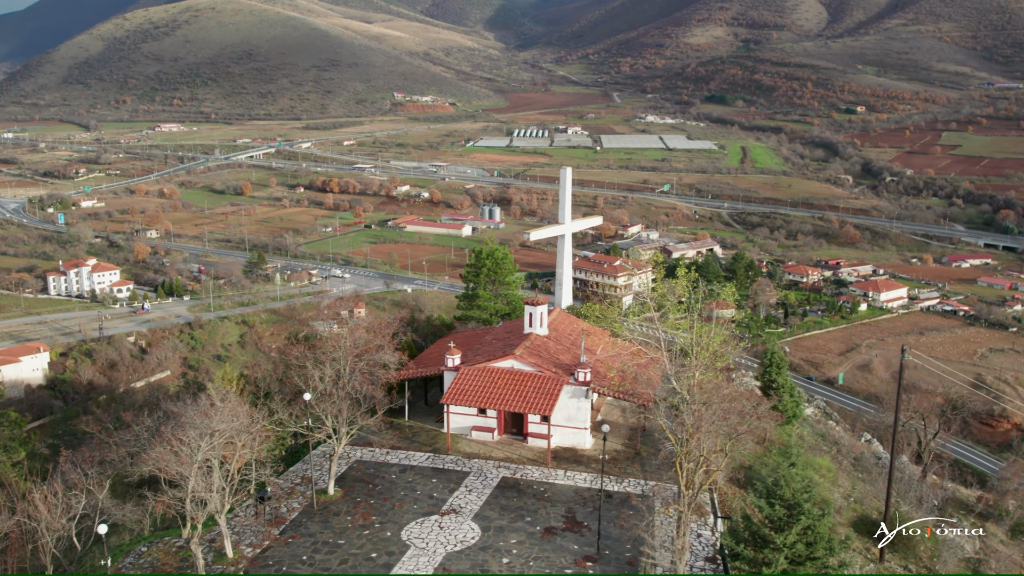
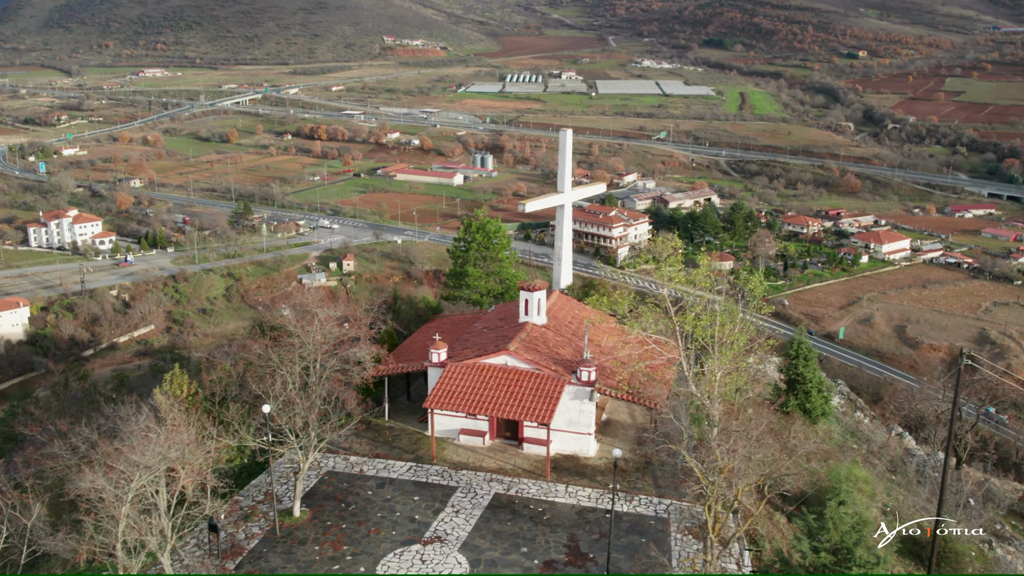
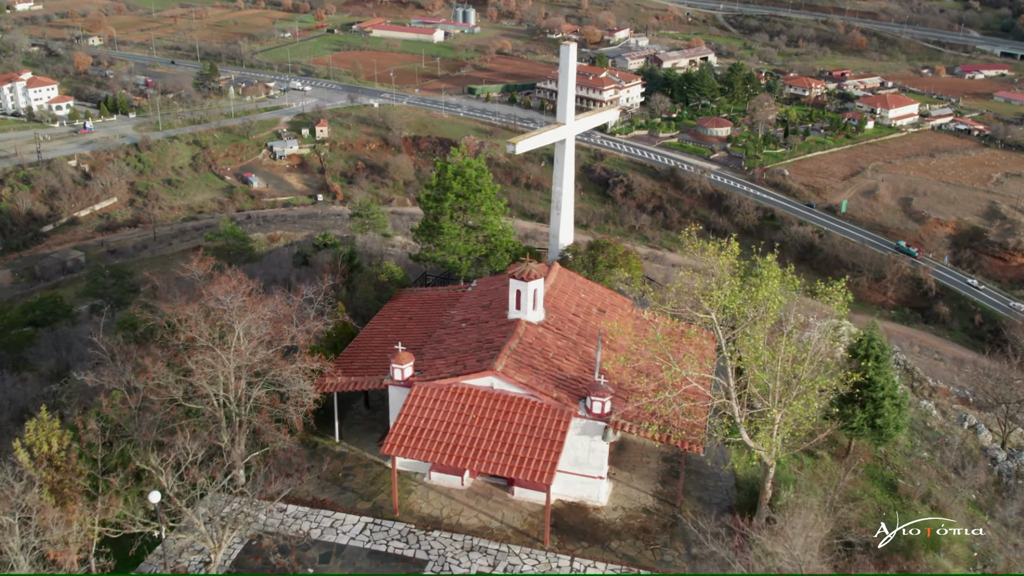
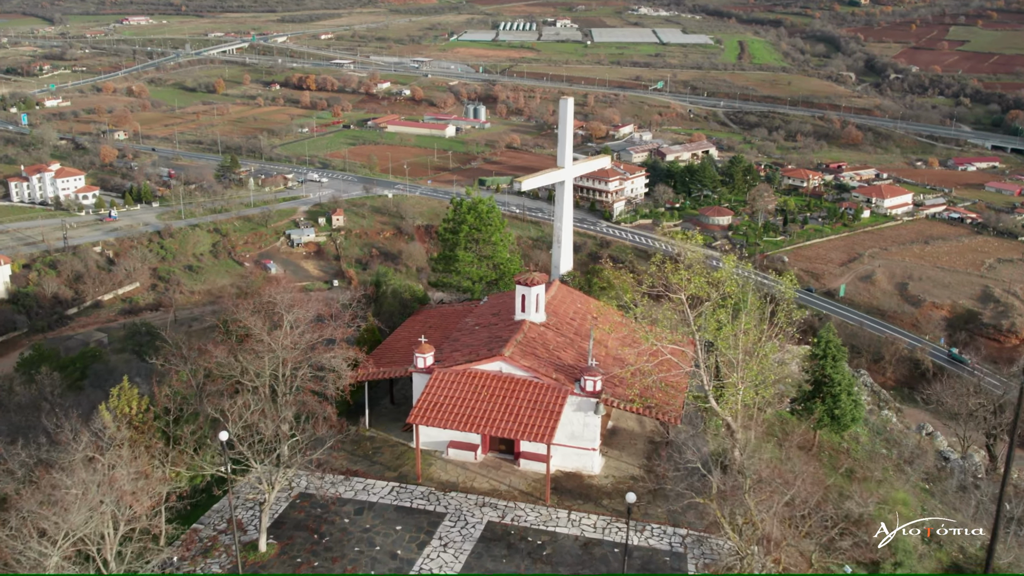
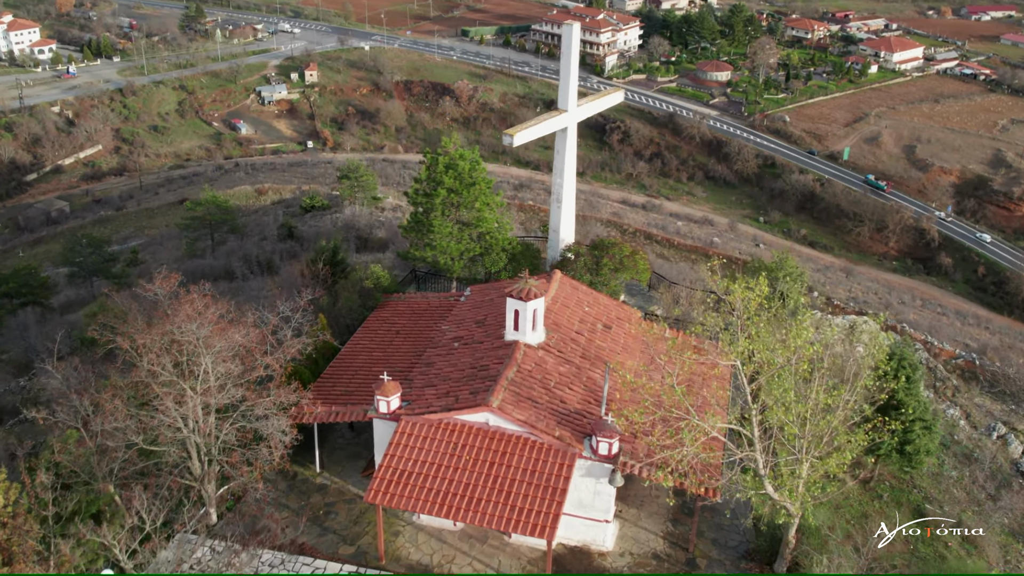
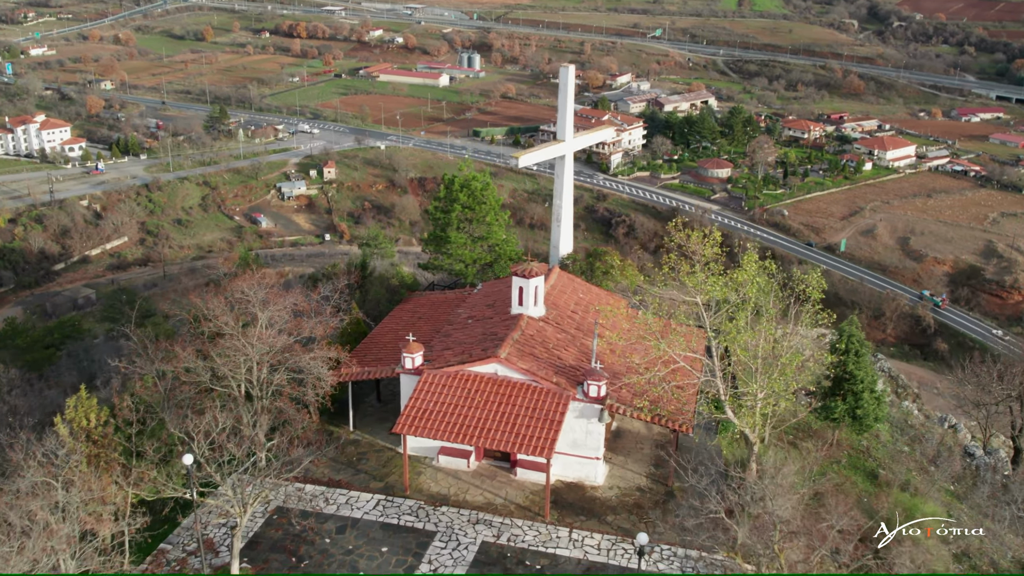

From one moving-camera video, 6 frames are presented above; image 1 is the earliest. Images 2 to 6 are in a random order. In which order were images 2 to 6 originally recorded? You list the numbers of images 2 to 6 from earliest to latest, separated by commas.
2, 4, 6, 3, 5
